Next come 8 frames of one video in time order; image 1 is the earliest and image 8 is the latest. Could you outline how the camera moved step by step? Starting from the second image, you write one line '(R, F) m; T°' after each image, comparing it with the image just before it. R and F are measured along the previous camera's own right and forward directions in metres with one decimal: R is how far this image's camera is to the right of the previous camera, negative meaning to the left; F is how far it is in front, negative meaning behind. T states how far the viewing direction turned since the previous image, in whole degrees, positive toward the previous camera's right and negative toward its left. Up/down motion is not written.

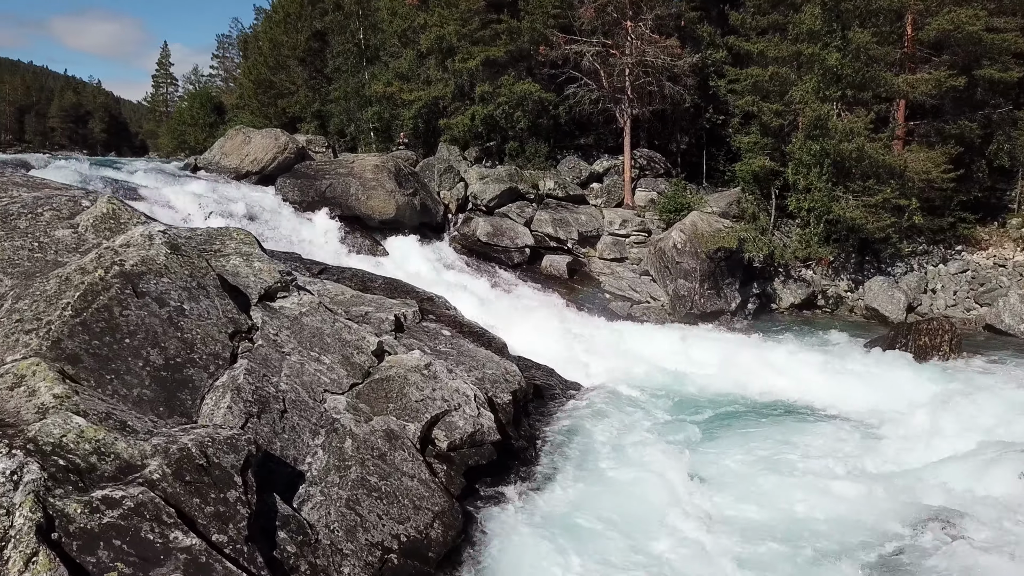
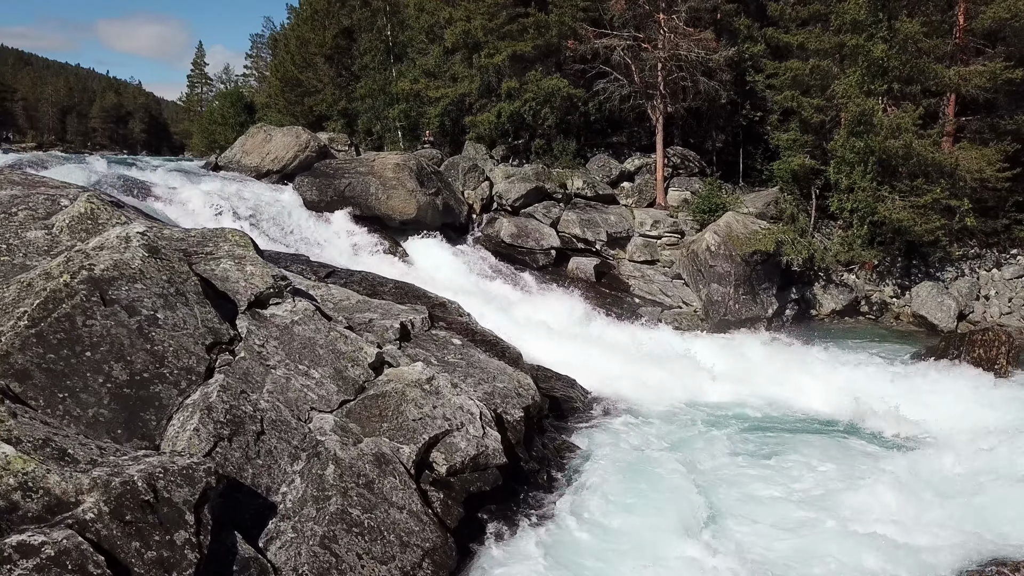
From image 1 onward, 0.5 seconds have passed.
(+0.2, +0.7) m; -3°
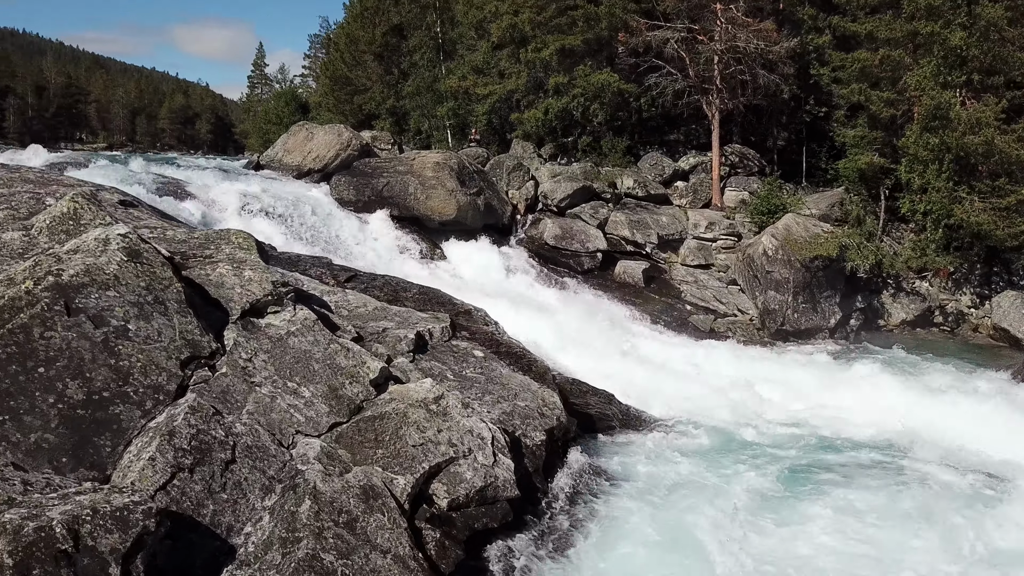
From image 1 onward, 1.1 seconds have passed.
(+0.4, +0.8) m; -4°
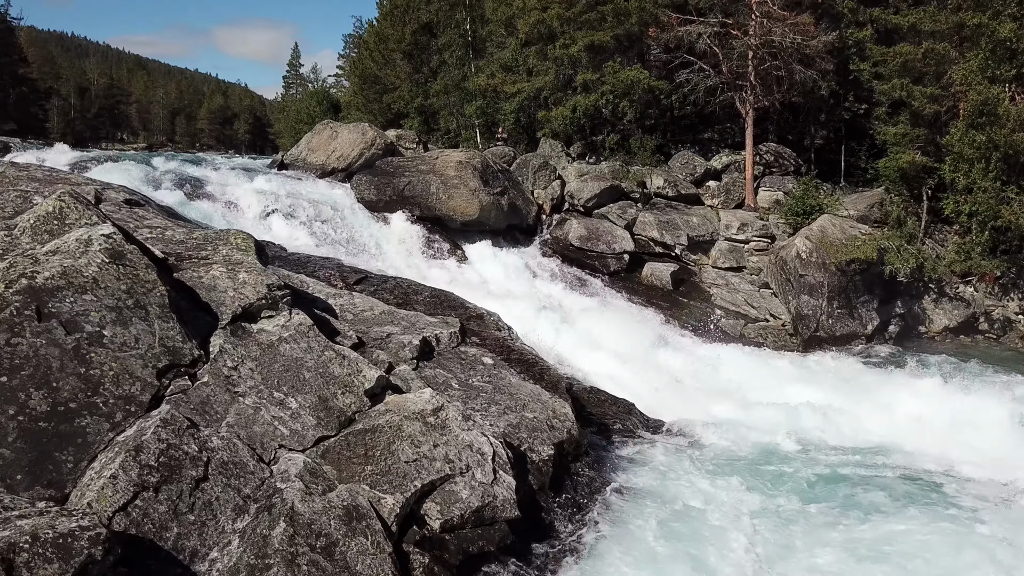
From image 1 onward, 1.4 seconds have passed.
(+0.3, +0.4) m; -3°
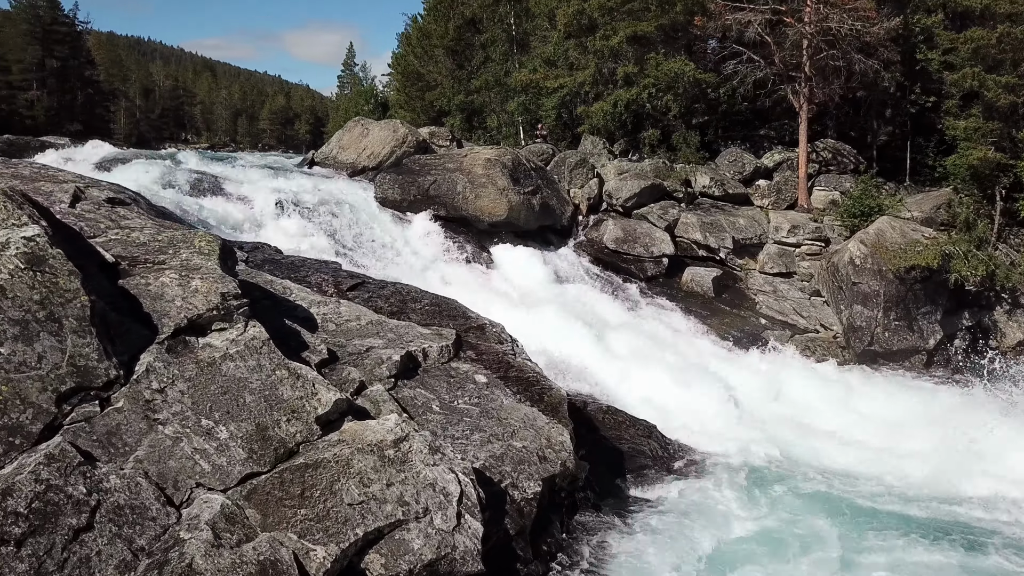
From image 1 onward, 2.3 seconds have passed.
(+0.6, +1.0) m; -4°
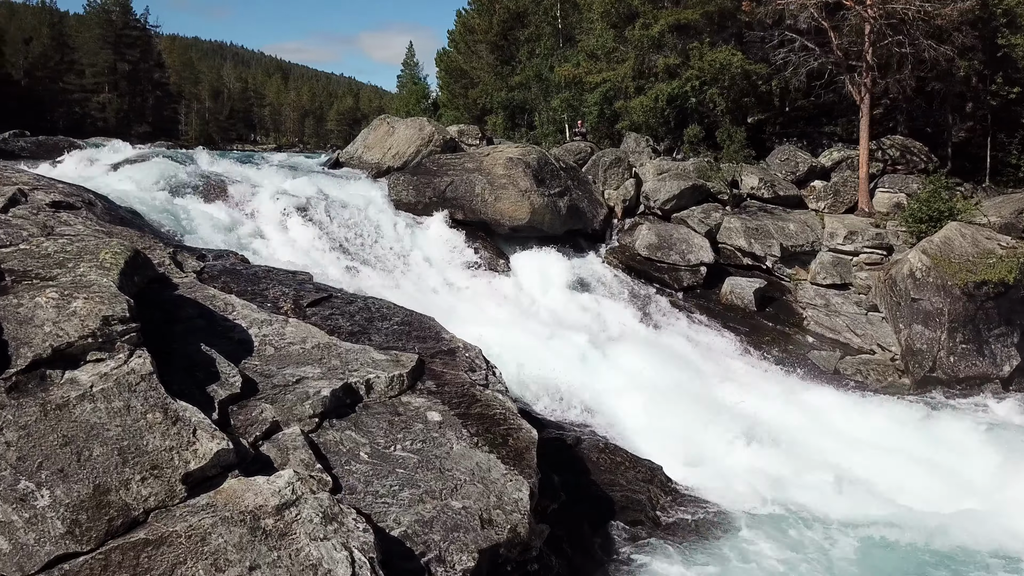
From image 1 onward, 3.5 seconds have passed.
(+0.9, +1.3) m; -5°
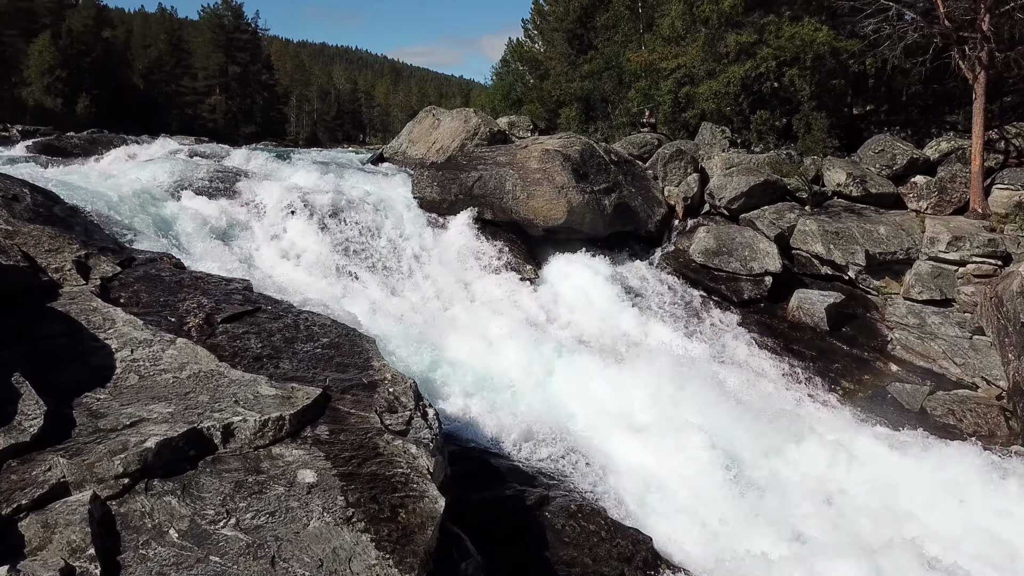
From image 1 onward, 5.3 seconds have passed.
(+1.3, +1.8) m; -8°
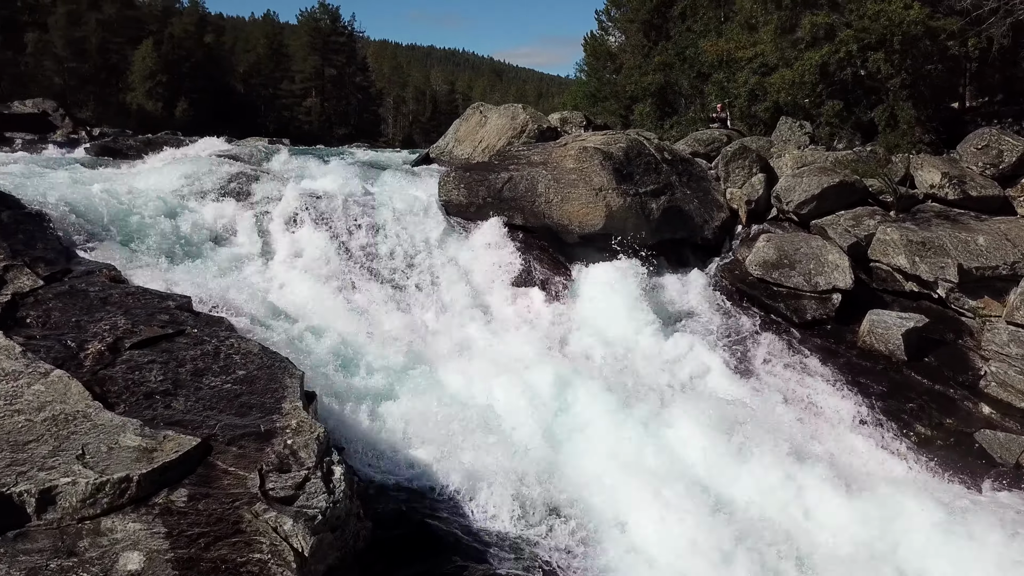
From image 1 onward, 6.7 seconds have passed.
(+1.1, +1.4) m; -7°
